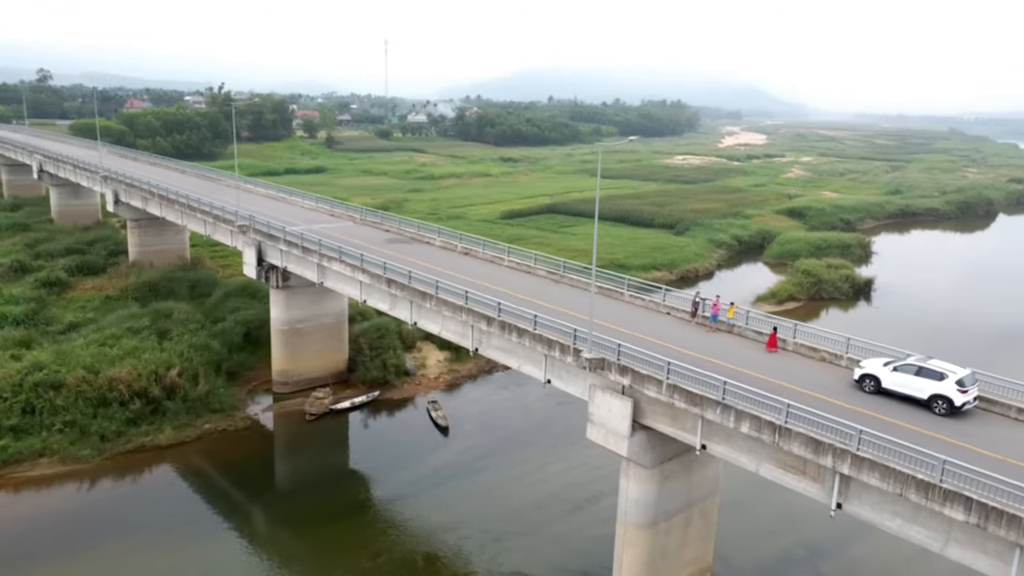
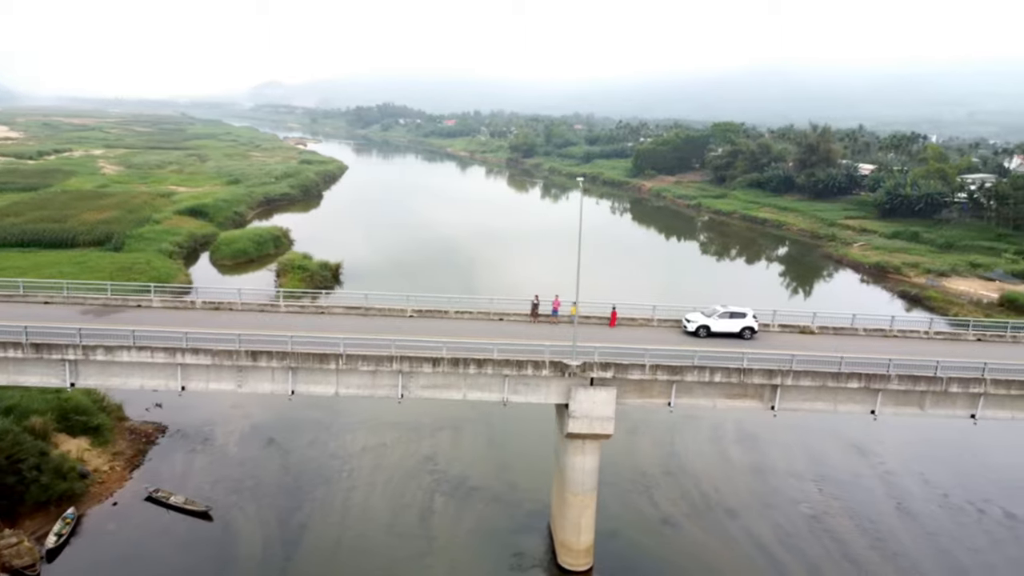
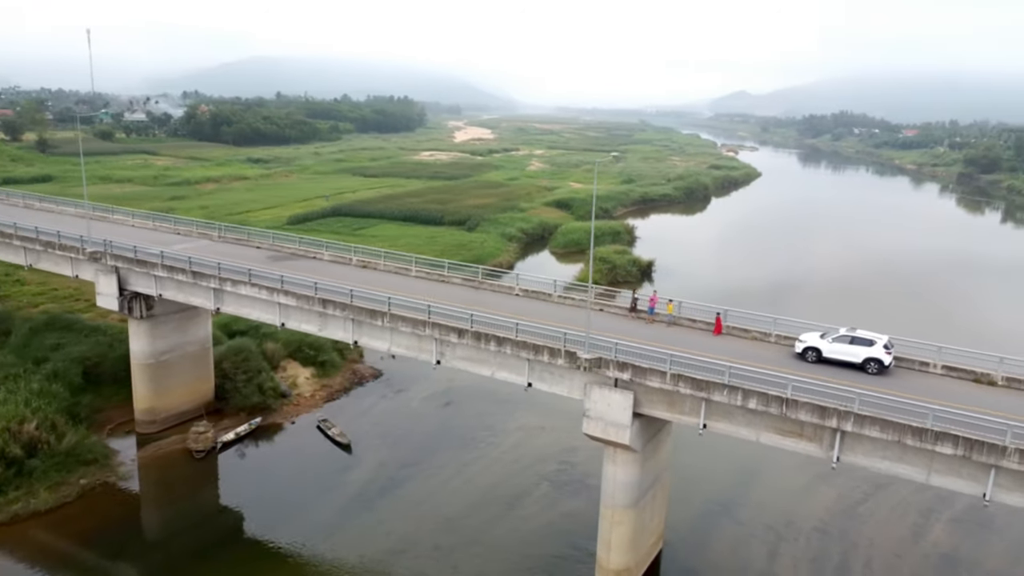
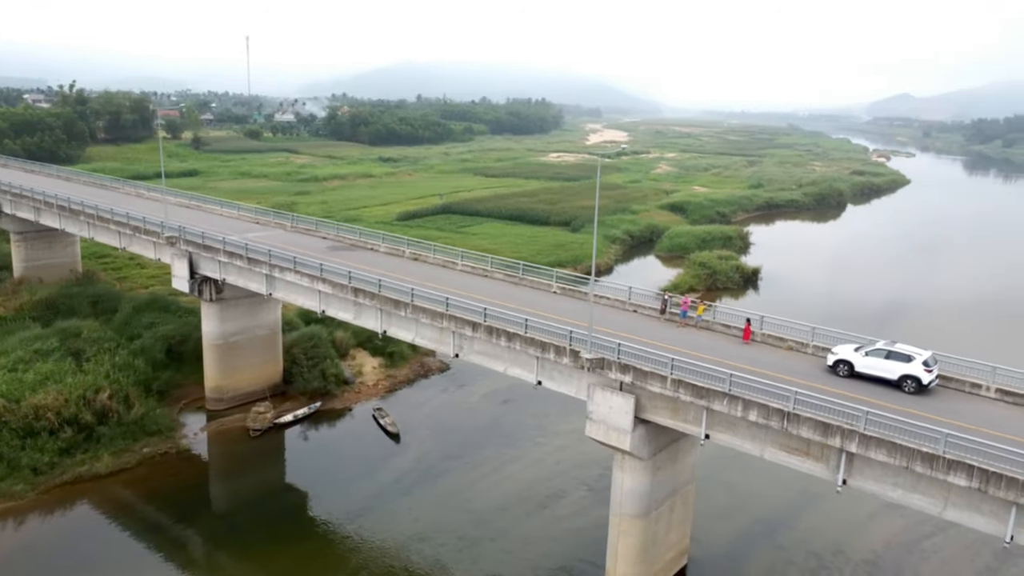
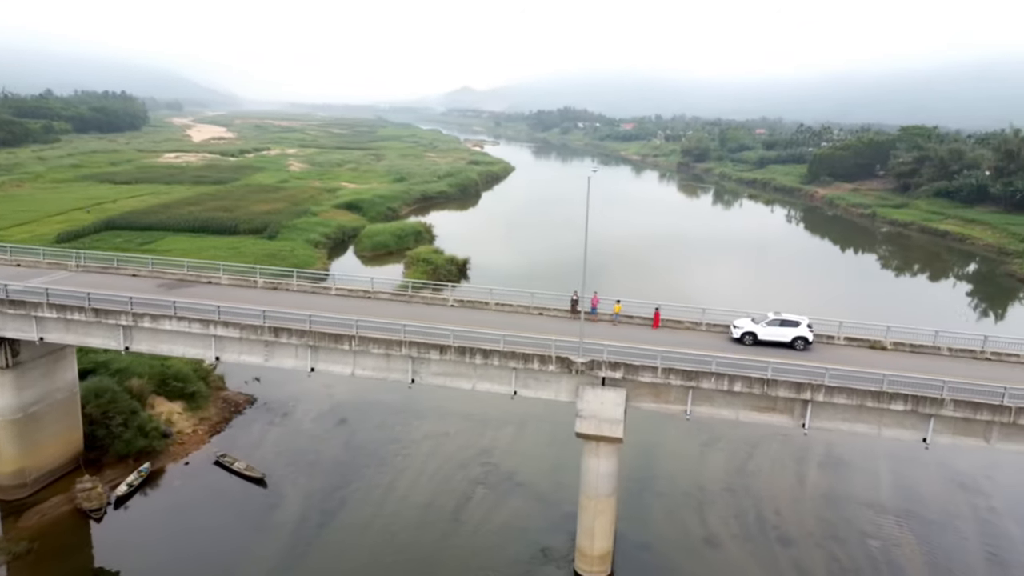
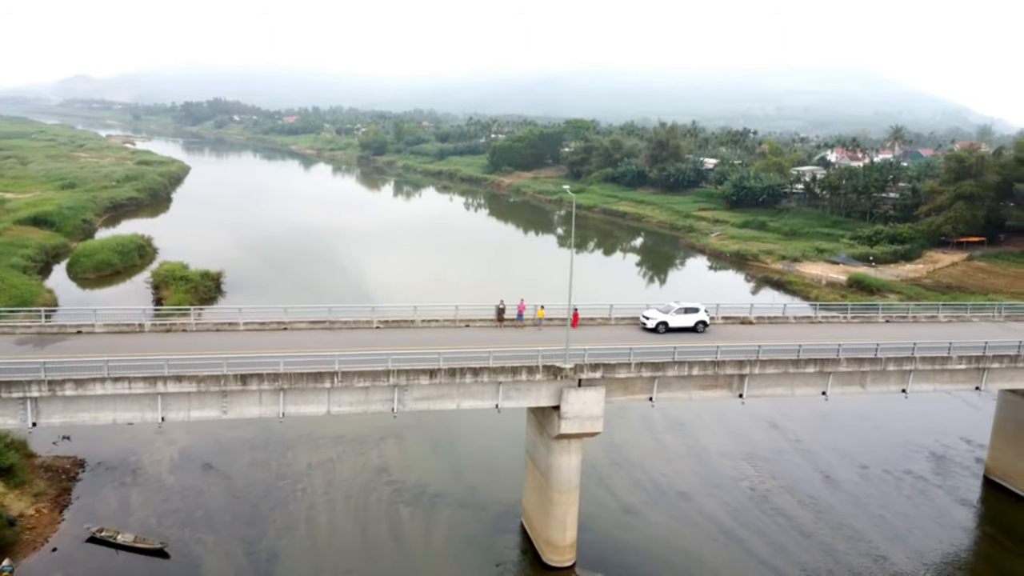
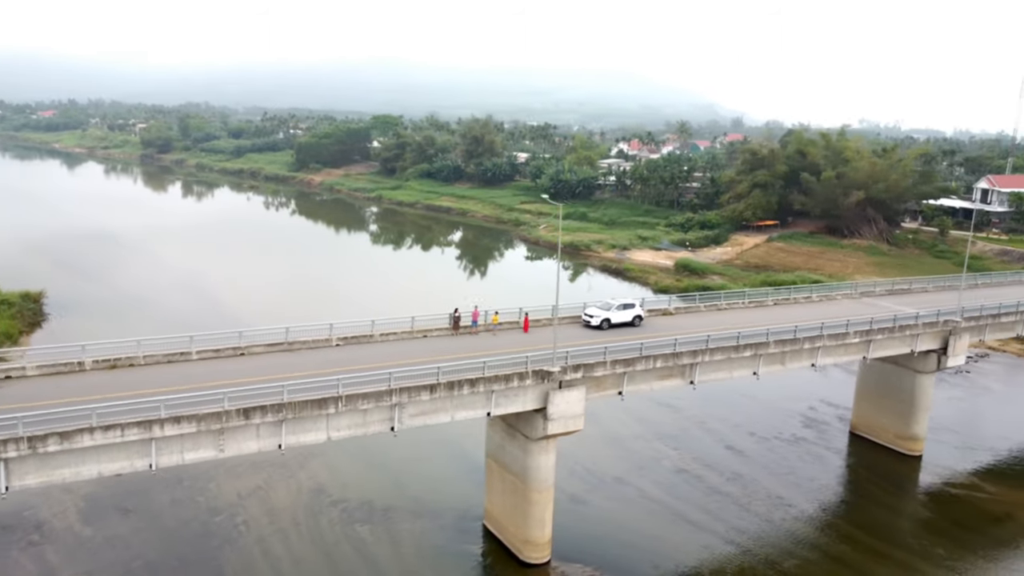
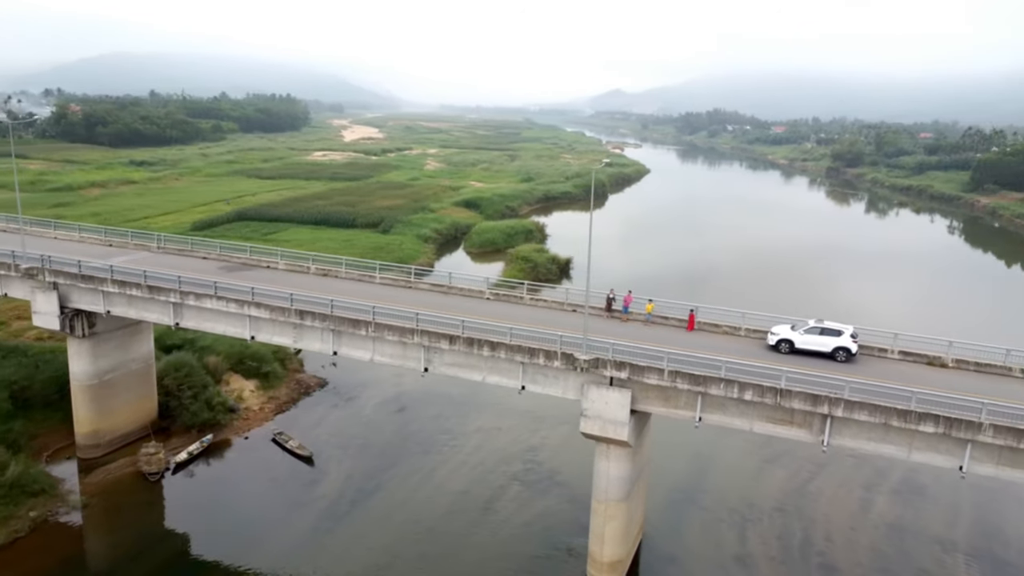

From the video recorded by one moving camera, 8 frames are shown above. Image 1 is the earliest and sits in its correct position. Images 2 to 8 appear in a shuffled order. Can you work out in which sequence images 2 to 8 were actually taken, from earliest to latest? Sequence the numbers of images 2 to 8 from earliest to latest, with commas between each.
4, 3, 8, 5, 2, 6, 7
